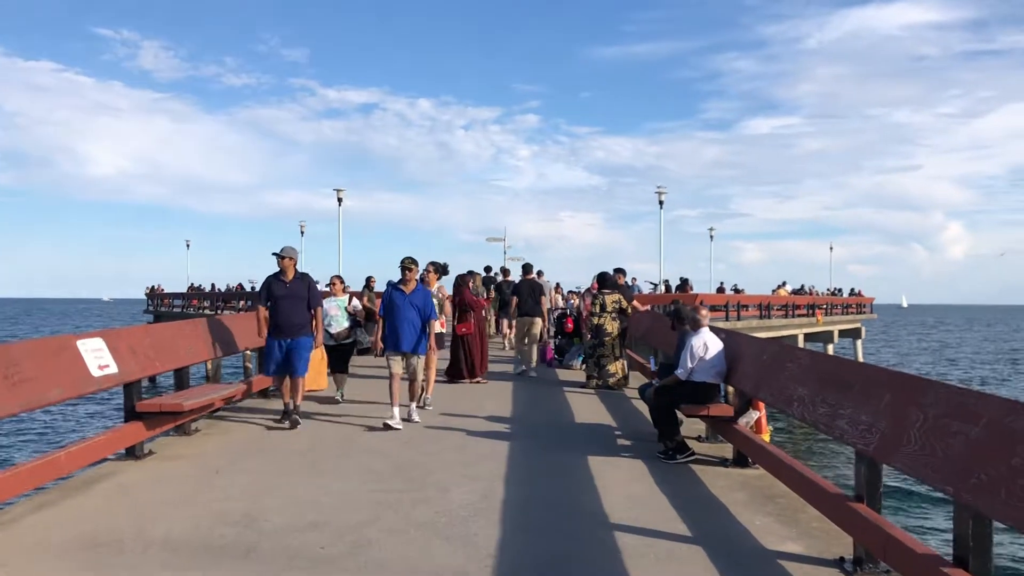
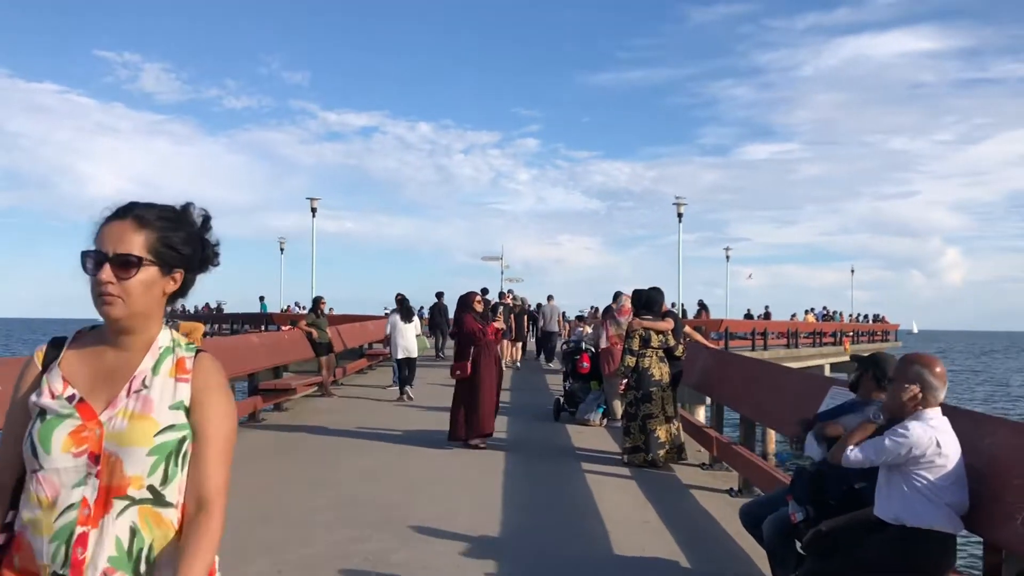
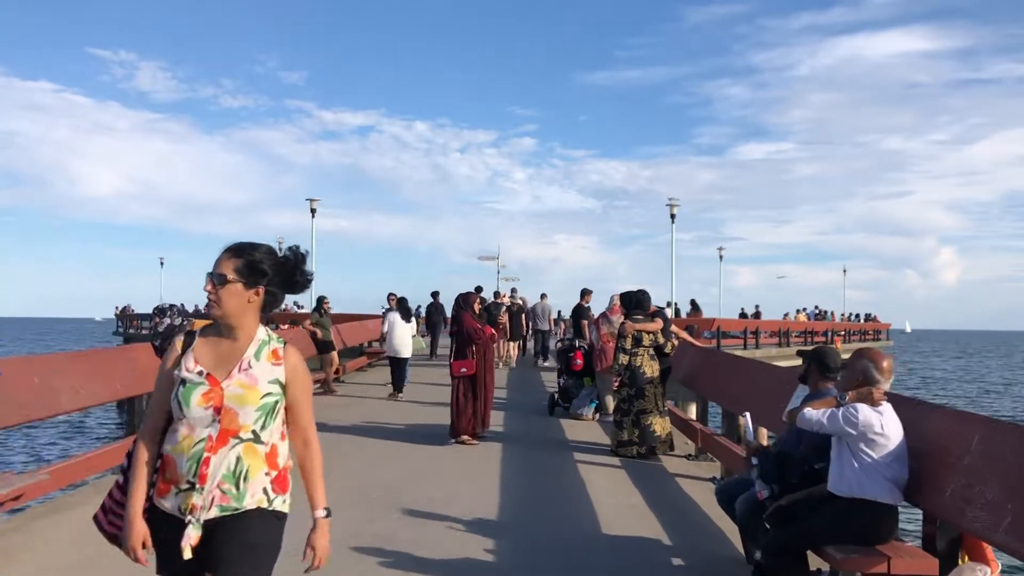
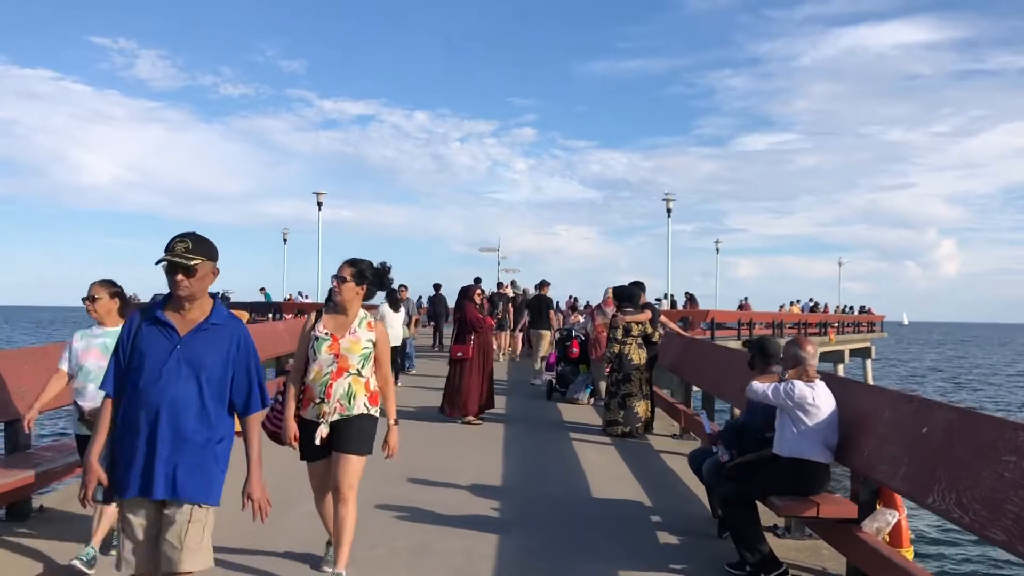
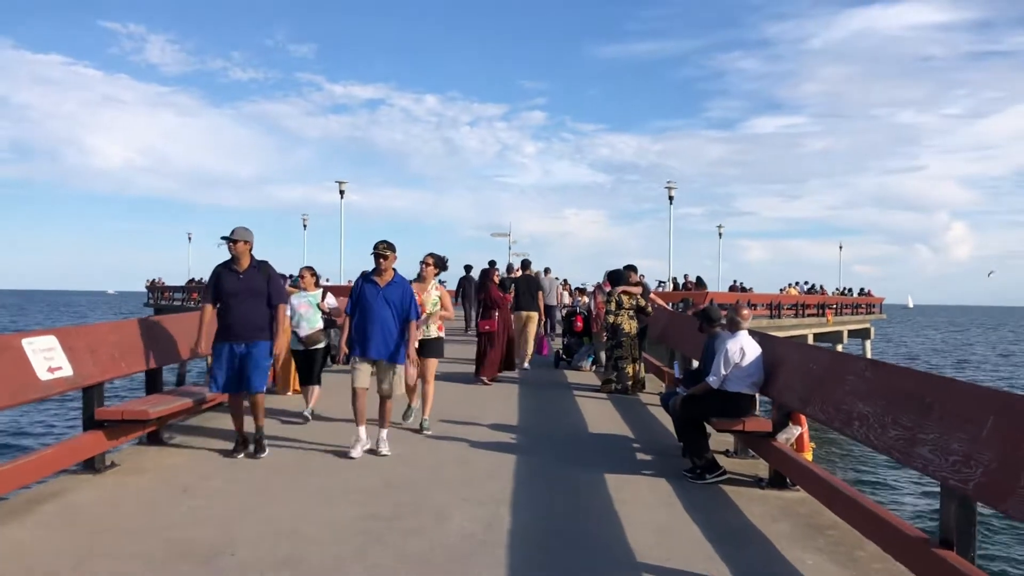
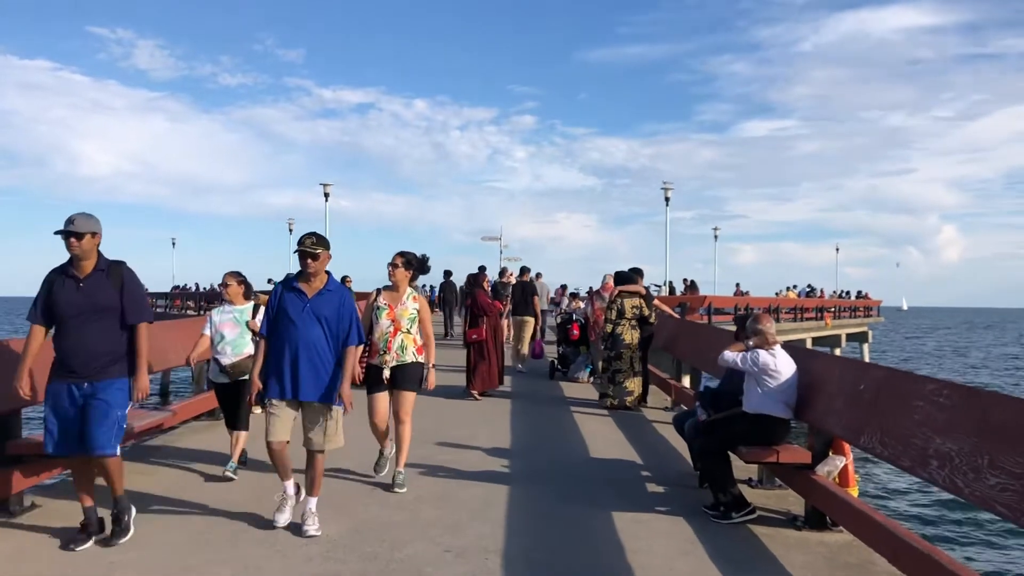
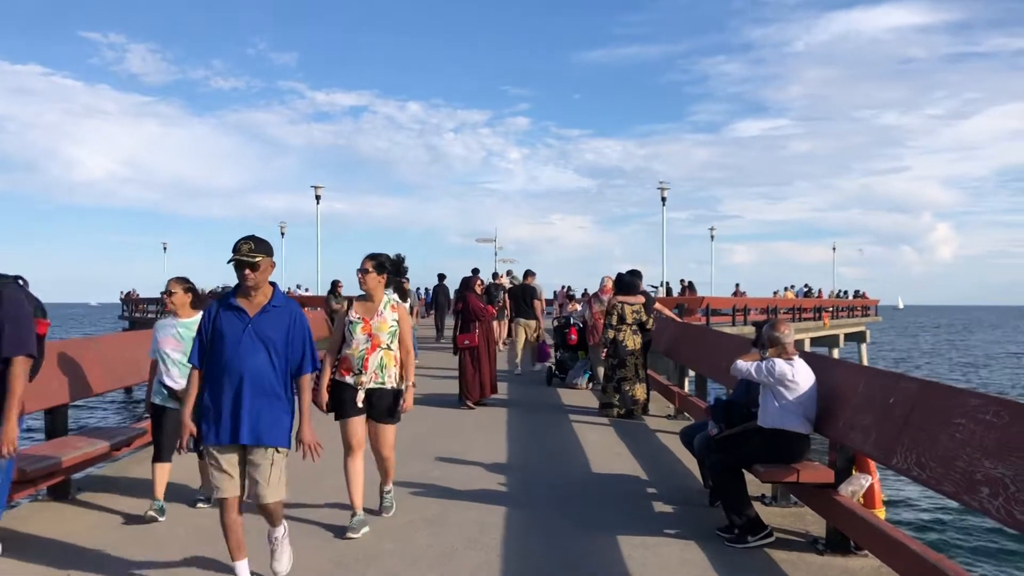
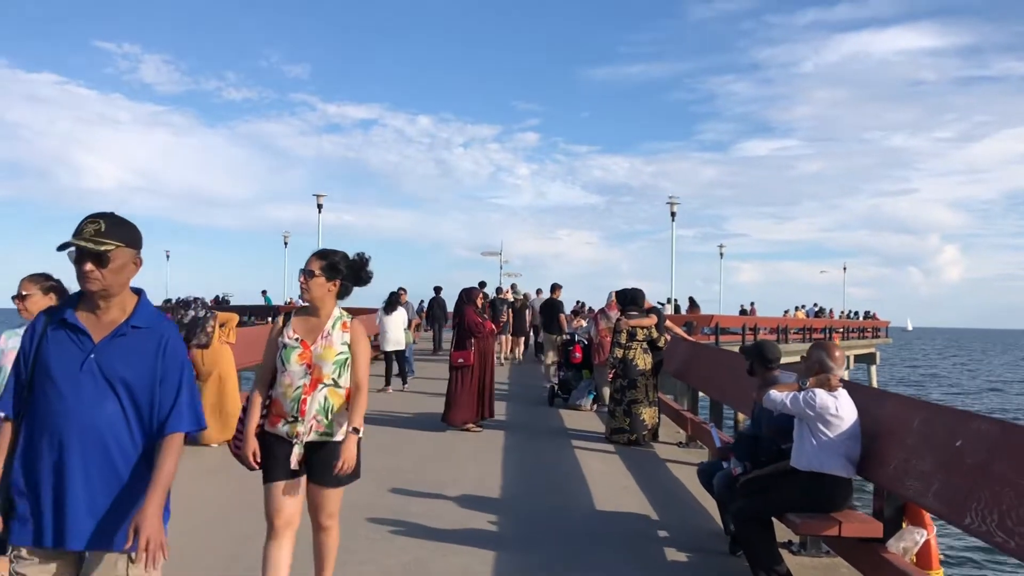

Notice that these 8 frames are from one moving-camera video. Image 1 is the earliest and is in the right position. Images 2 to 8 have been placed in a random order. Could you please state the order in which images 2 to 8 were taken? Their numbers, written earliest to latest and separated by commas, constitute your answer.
5, 6, 7, 4, 8, 3, 2
